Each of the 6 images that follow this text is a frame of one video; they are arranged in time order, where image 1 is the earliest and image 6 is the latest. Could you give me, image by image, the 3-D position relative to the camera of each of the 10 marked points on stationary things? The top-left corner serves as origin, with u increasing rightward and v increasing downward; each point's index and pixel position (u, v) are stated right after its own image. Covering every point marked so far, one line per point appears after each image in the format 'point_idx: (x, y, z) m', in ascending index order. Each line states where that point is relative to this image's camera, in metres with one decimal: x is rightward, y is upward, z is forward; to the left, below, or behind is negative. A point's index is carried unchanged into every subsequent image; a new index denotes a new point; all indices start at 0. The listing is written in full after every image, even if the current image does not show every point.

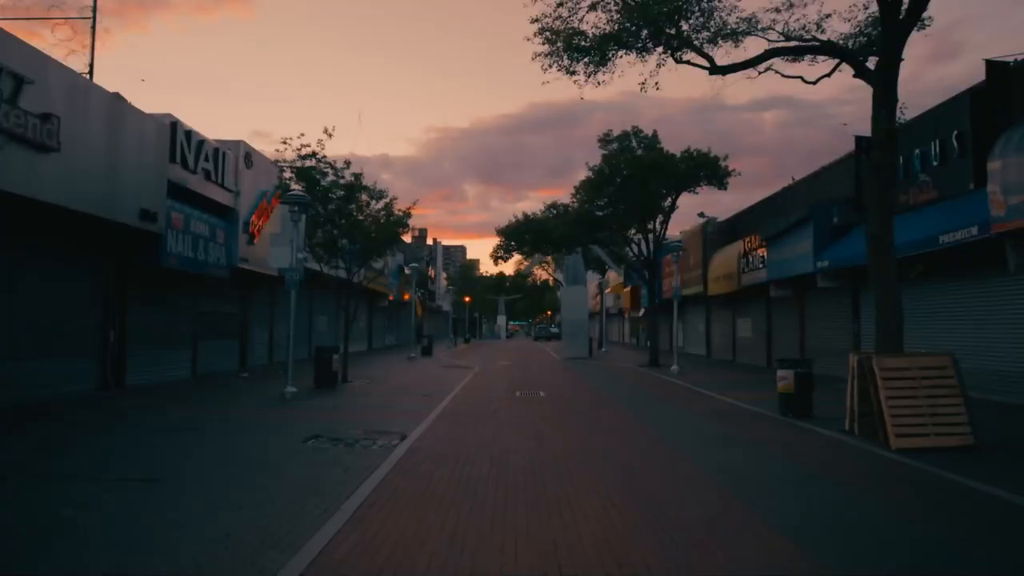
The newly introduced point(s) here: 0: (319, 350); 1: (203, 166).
0: (-4.8, -1.5, +20.0) m
1: (-7.6, +3.0, +19.8) m
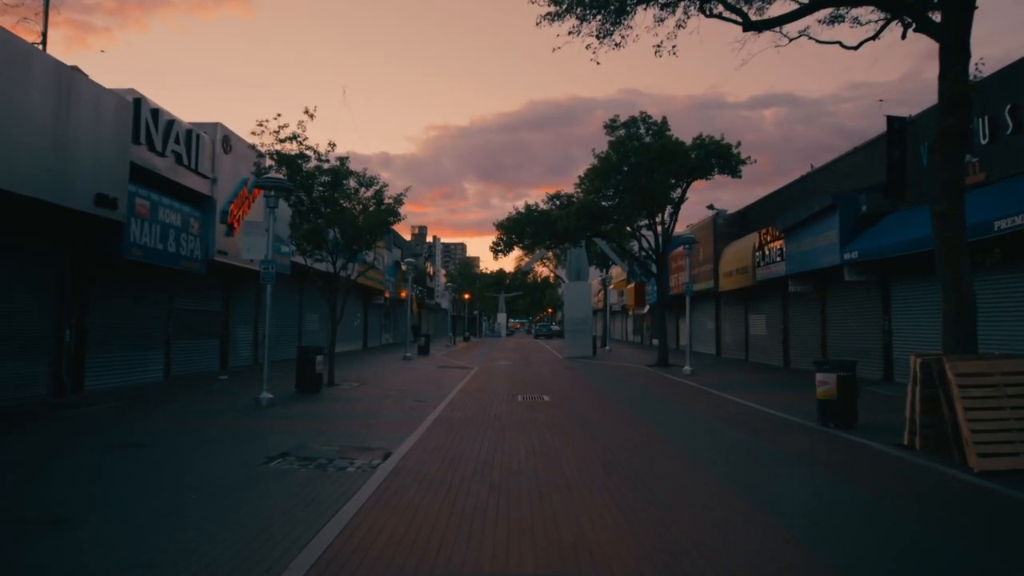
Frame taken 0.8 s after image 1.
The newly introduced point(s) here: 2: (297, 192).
0: (-4.8, -1.4, +18.2) m
1: (-7.6, +3.1, +18.0) m
2: (-5.2, +2.4, +19.6) m
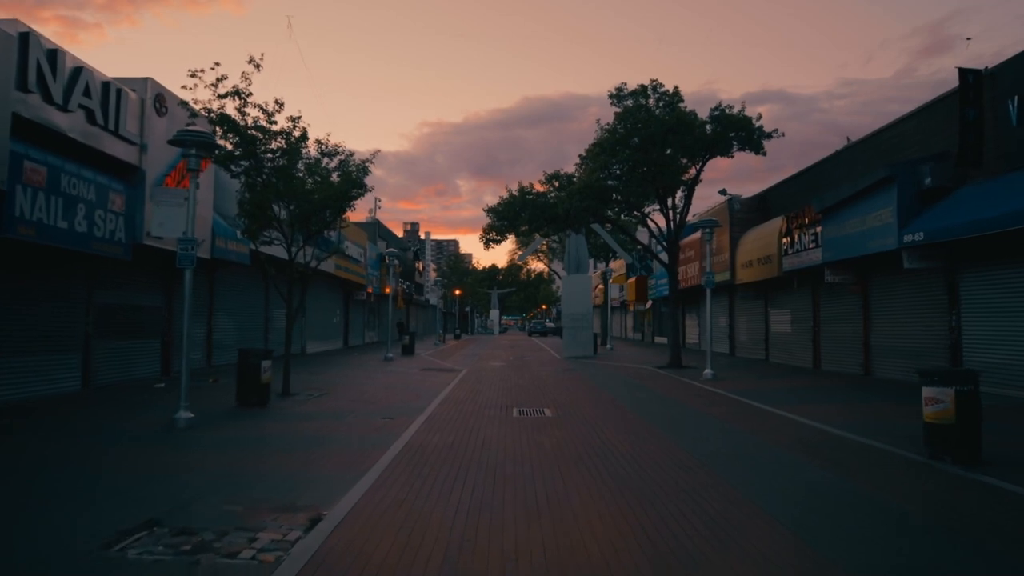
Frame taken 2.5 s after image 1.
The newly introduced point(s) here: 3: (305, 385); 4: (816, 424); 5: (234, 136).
0: (-4.9, -1.2, +14.7) m
1: (-7.7, +3.3, +14.4) m
2: (-5.4, +2.6, +16.0) m
3: (-4.8, -2.3, +18.6) m
4: (+6.3, -2.8, +16.7) m
5: (-5.4, +3.0, +15.8) m
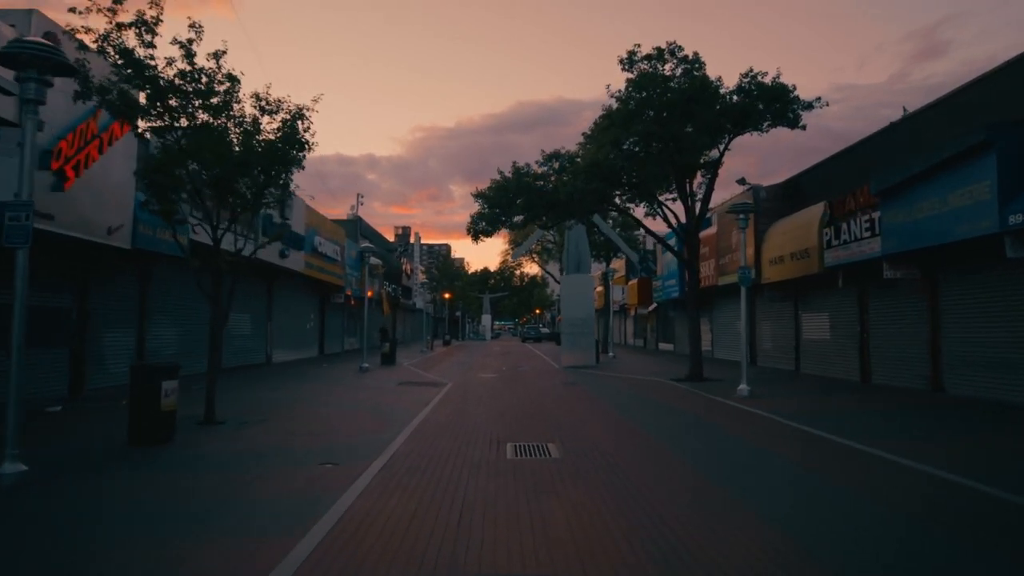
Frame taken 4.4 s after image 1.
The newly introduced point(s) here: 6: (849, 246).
0: (-5.0, -1.1, +10.8) m
1: (-7.8, +3.4, +10.5) m
2: (-5.5, +2.7, +12.1) m
3: (-4.9, -2.2, +14.7) m
4: (+6.2, -2.7, +12.9) m
5: (-5.5, +3.1, +11.9) m
6: (+8.1, +1.0, +19.5) m
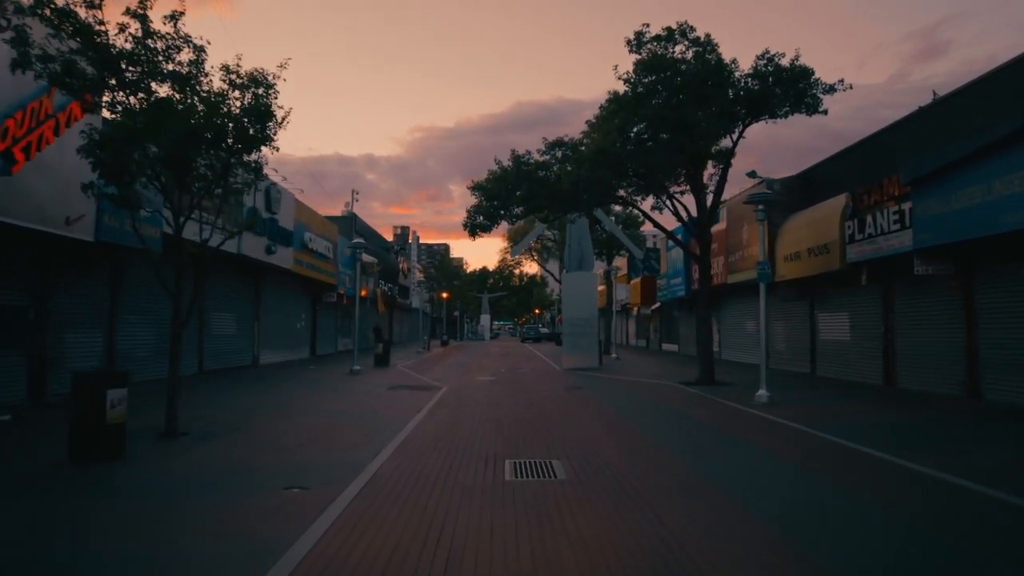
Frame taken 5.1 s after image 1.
0: (-5.0, -1.0, +9.3) m
1: (-7.8, +3.5, +9.1) m
2: (-5.5, +2.7, +10.7) m
3: (-4.9, -2.1, +13.3) m
4: (+6.2, -2.6, +11.5) m
5: (-5.5, +3.1, +10.4) m
6: (+8.1, +1.1, +18.0) m
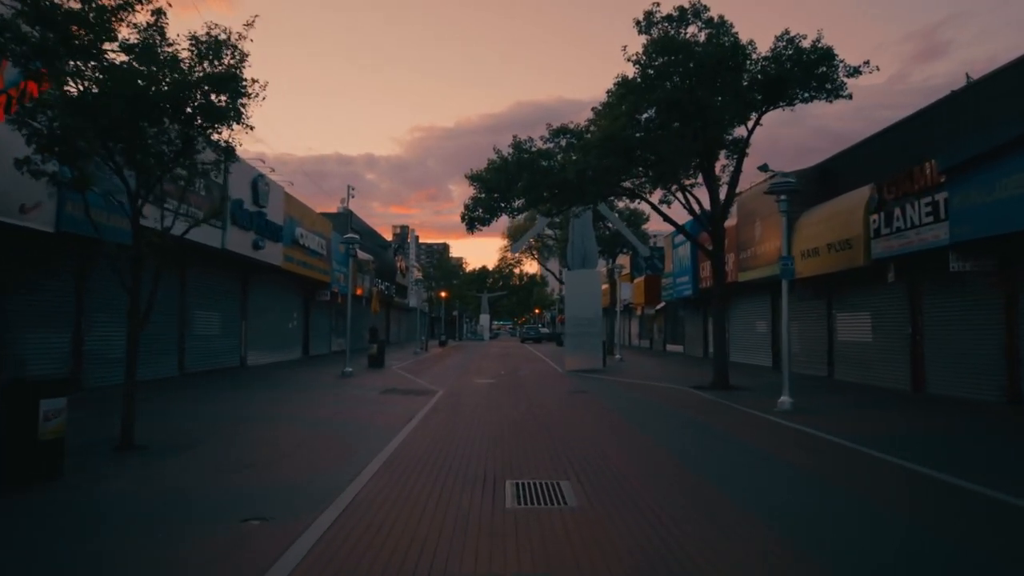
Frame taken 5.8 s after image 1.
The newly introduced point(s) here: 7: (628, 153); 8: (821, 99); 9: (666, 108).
0: (-5.0, -1.0, +8.0) m
1: (-7.8, +3.6, +7.8) m
2: (-5.5, +2.8, +9.4) m
3: (-4.9, -2.1, +12.0) m
4: (+6.2, -2.6, +10.2) m
5: (-5.5, +3.2, +9.1) m
6: (+8.2, +1.1, +16.7) m
7: (+2.8, +3.2, +19.4) m
8: (+7.4, +4.5, +19.2) m
9: (+3.6, +4.1, +18.5) m
